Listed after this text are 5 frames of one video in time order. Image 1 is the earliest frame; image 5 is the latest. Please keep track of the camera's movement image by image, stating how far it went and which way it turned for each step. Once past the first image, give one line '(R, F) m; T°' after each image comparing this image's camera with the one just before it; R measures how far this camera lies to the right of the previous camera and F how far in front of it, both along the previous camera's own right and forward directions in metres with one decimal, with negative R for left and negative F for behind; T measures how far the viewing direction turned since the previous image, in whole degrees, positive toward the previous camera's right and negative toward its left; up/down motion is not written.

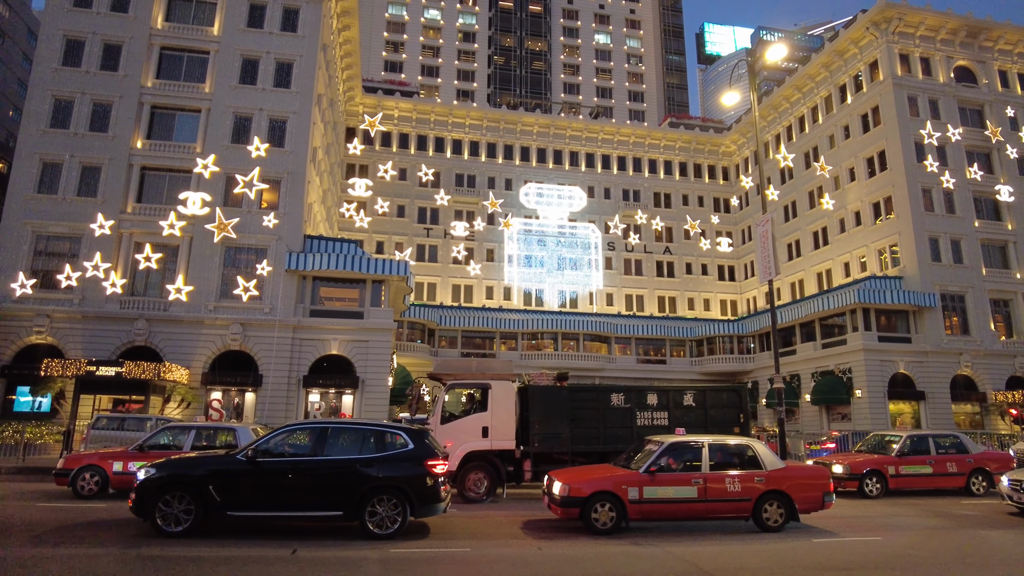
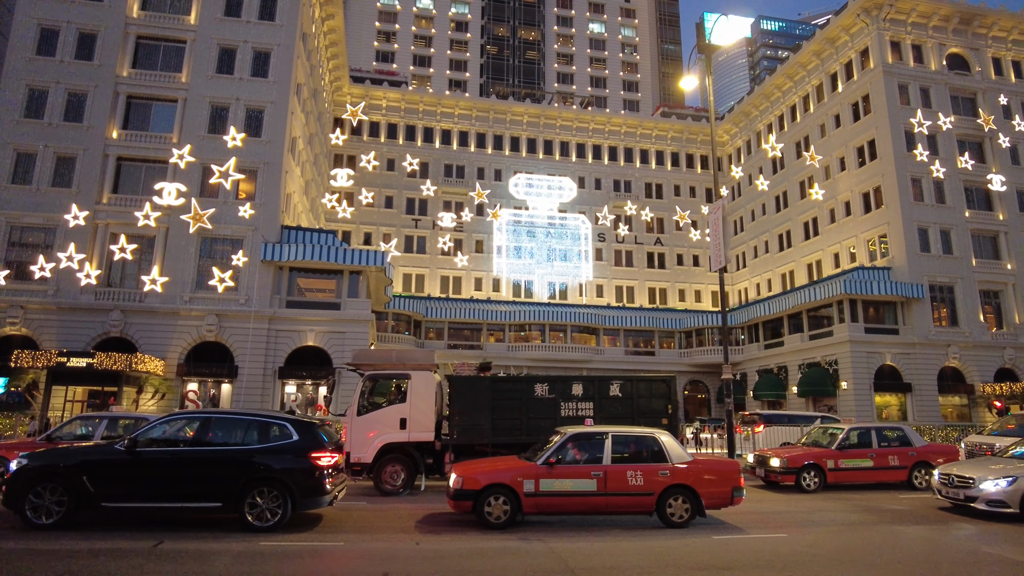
(+1.5, +0.3) m; 0°
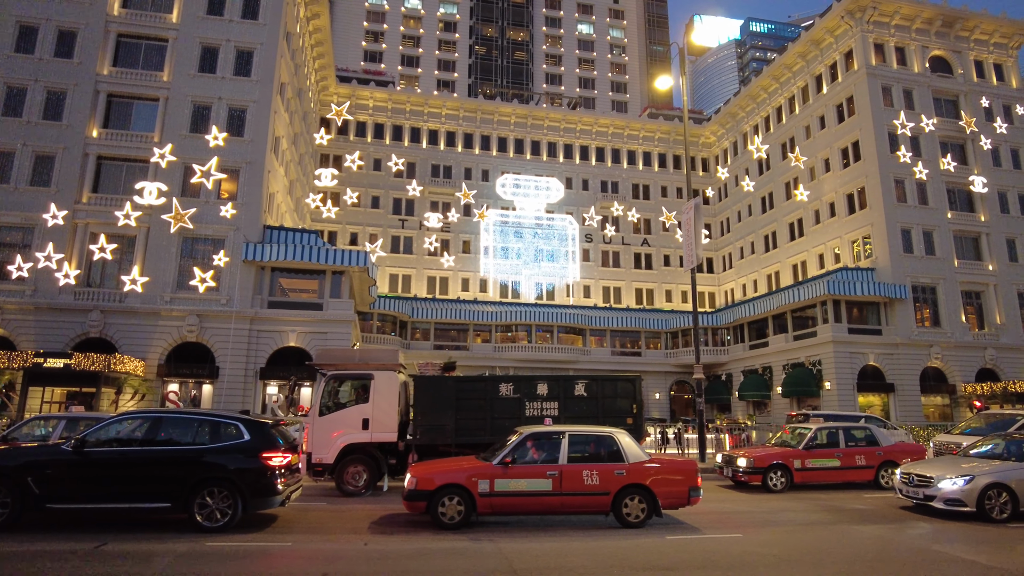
(+0.5, 0.0) m; +1°
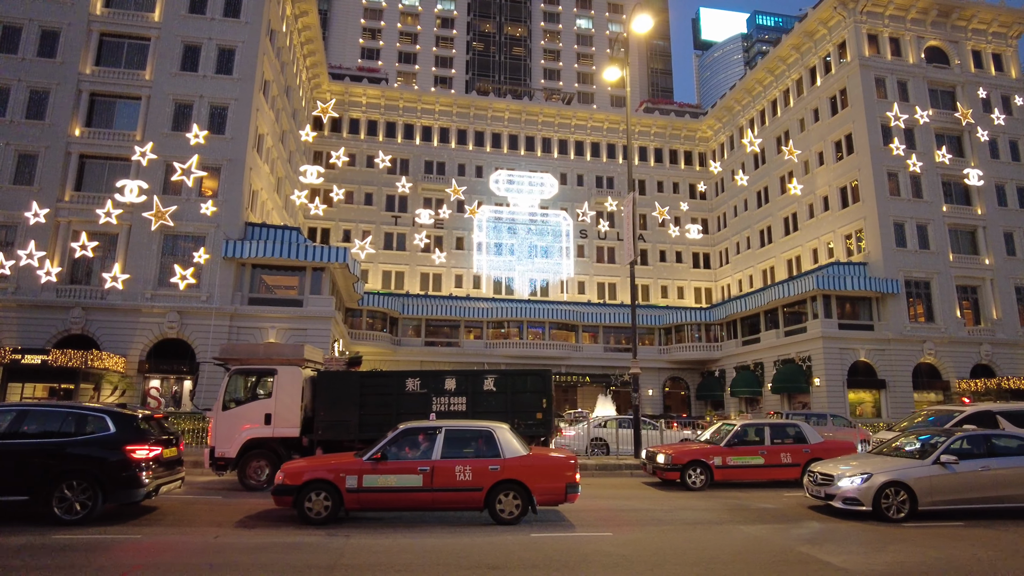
(+1.8, +0.2) m; -1°
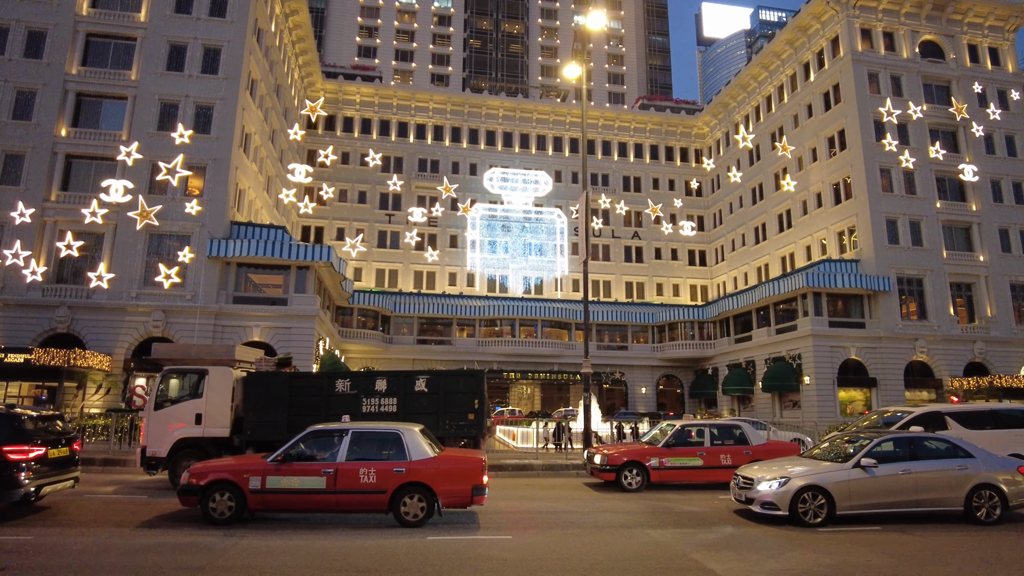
(+1.3, +0.1) m; -1°
